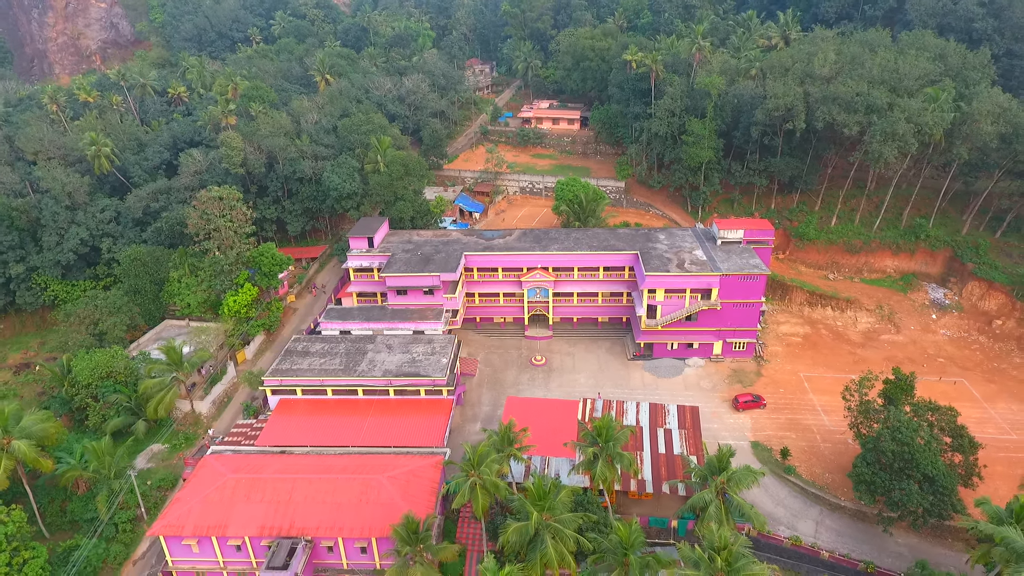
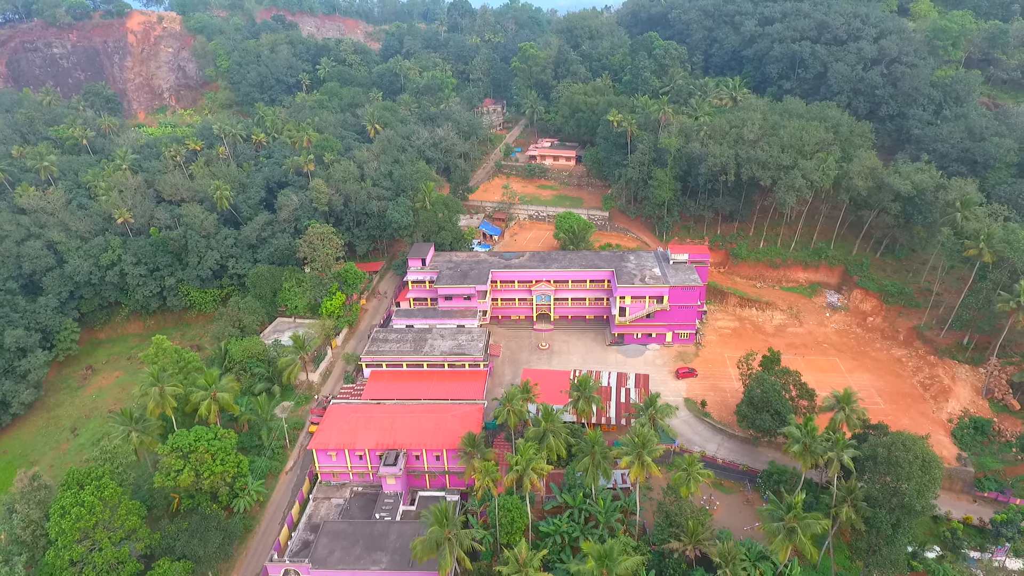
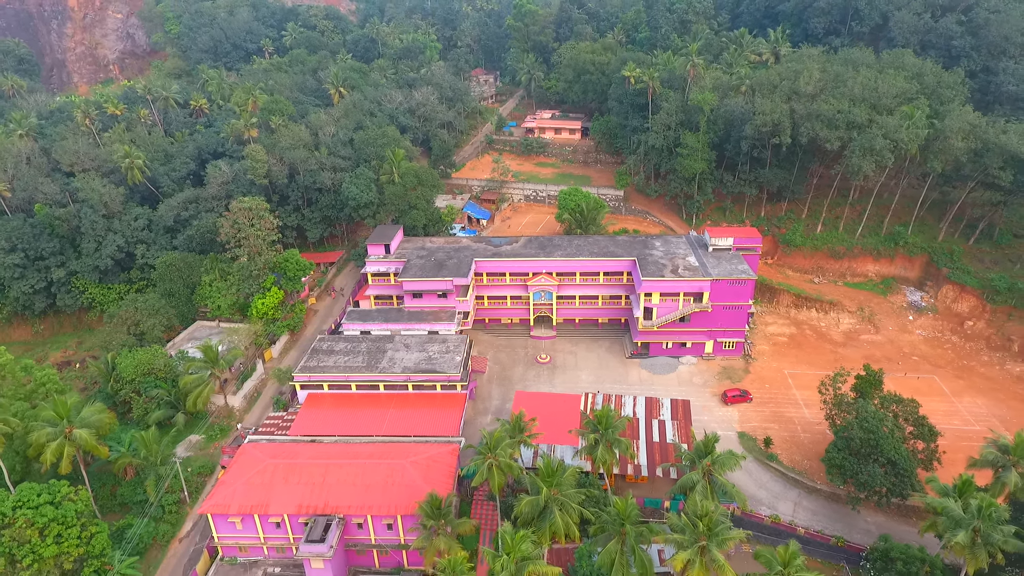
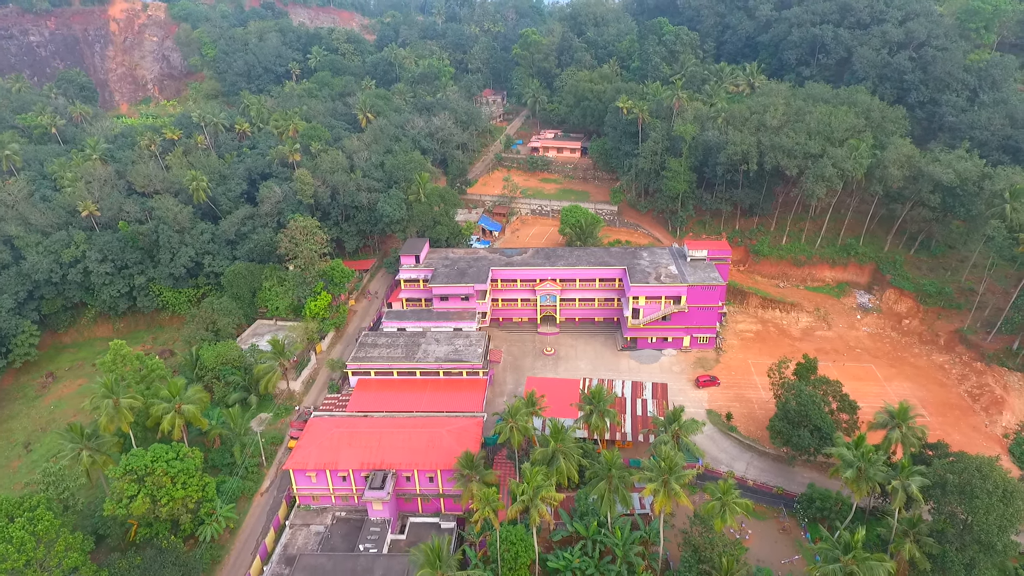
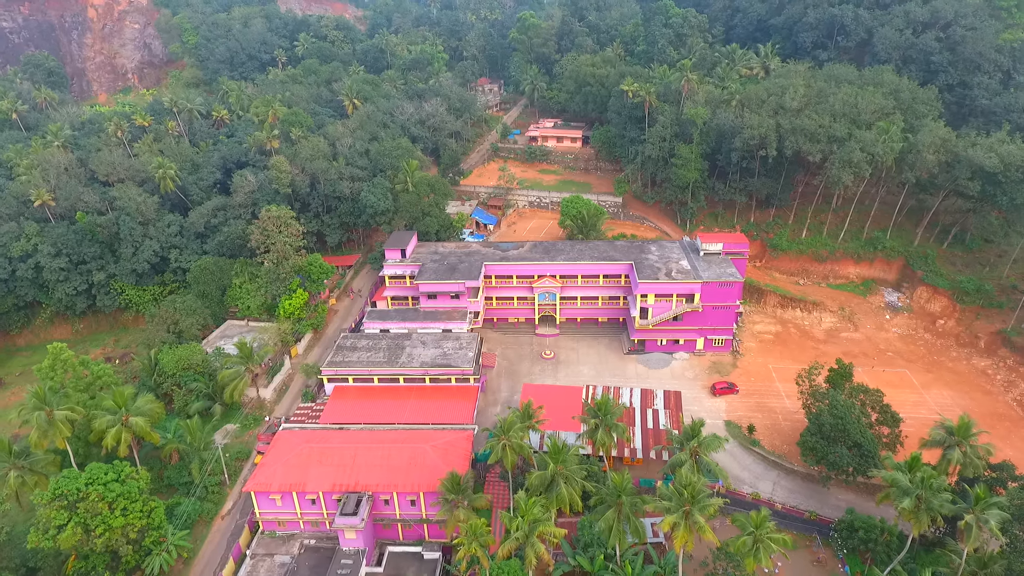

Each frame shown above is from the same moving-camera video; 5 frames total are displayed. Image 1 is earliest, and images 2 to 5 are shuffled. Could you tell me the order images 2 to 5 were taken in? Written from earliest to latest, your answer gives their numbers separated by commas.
3, 5, 4, 2
